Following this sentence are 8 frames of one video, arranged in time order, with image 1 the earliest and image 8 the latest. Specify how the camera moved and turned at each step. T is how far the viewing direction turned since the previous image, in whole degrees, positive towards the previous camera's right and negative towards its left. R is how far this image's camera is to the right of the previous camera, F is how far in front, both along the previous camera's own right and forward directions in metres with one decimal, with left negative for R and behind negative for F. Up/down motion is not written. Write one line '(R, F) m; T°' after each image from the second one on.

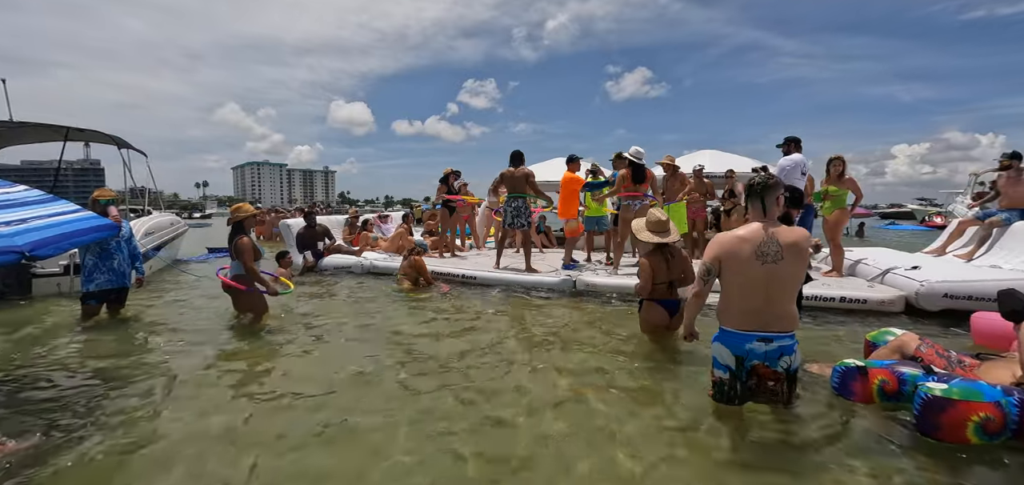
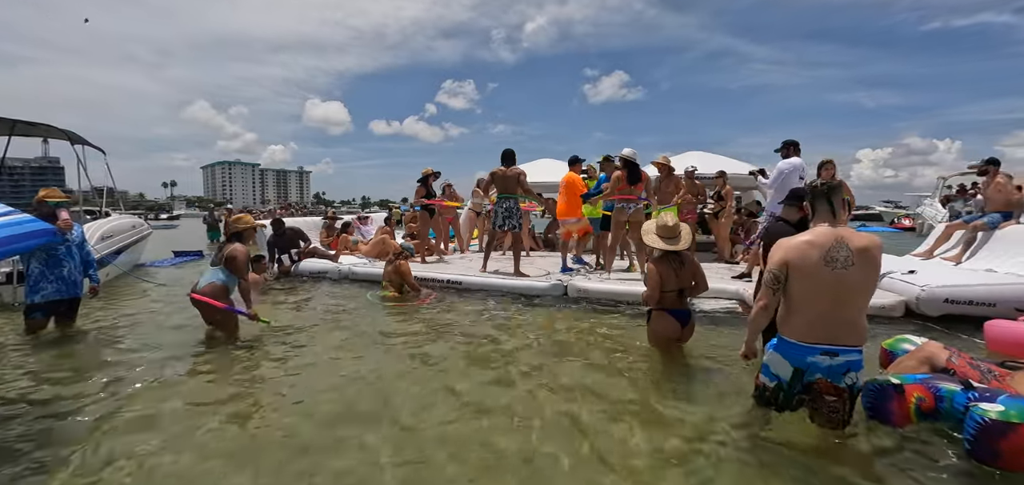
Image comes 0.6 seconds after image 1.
(-0.2, +0.3) m; +3°
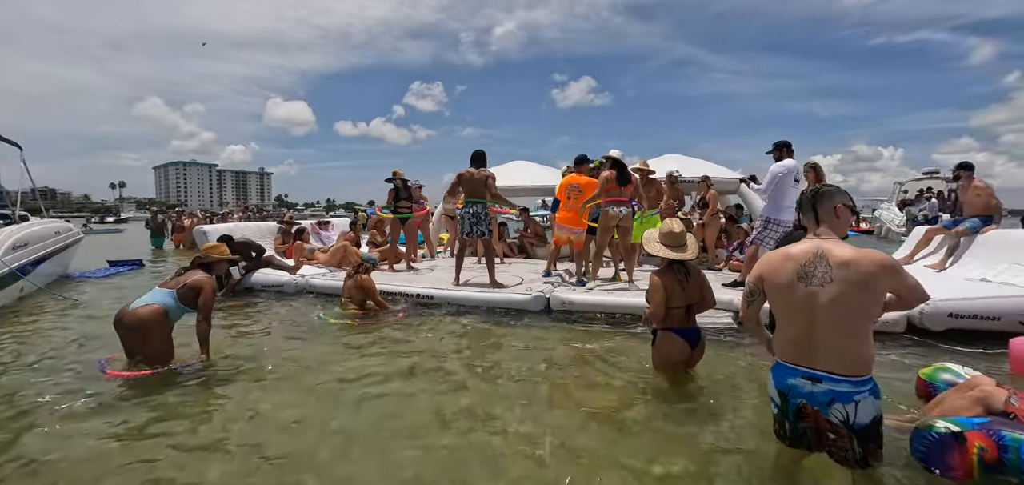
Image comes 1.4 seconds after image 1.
(-0.1, +0.6) m; +4°
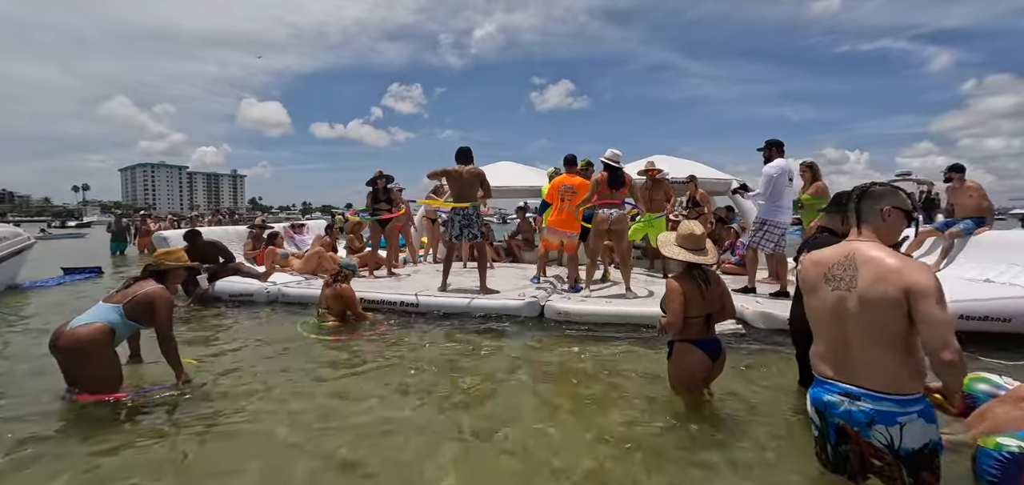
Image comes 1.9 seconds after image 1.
(-0.1, +0.4) m; +2°
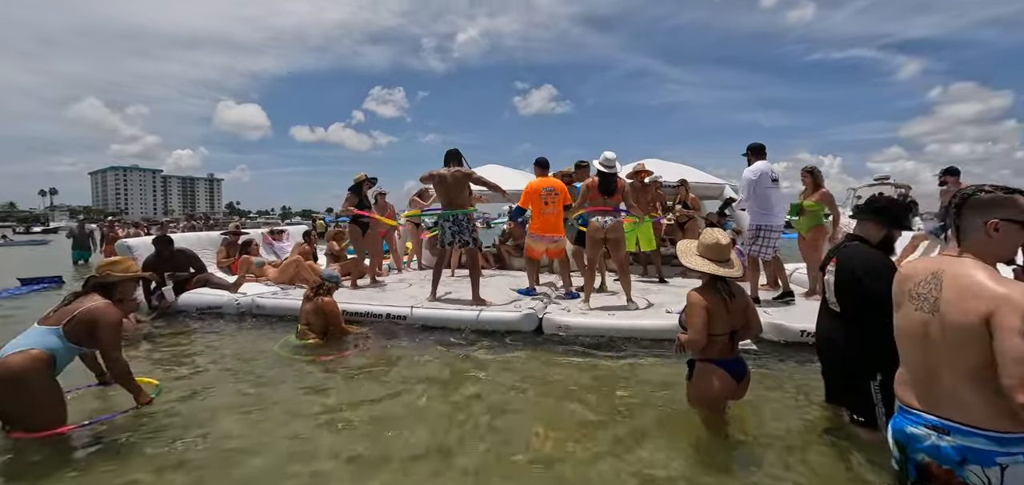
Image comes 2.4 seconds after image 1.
(-0.1, +0.4) m; +2°
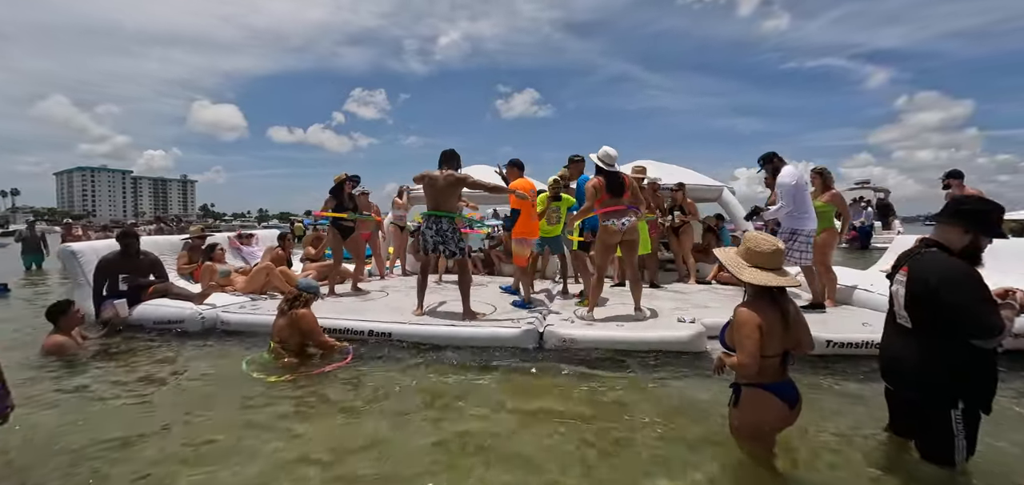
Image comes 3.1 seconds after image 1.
(-0.2, +0.5) m; +2°
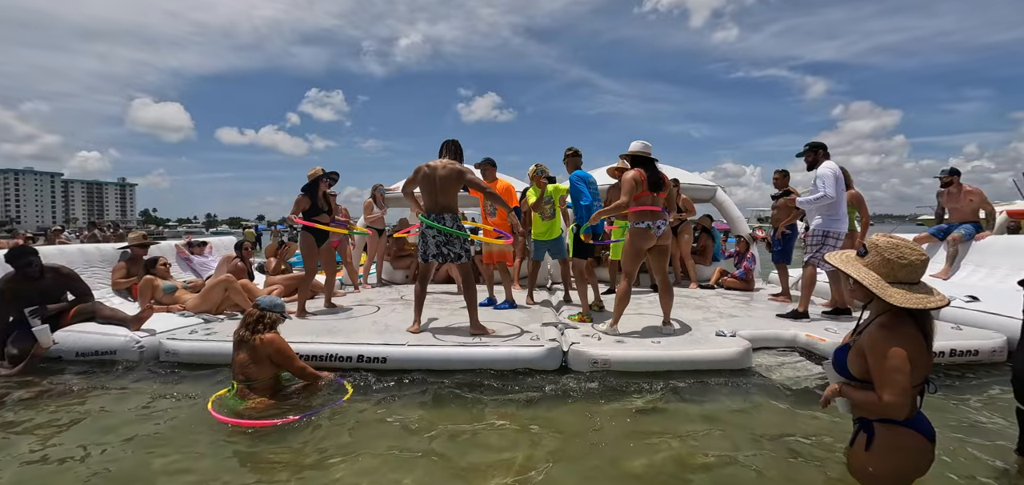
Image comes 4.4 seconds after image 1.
(-0.5, +0.7) m; +5°
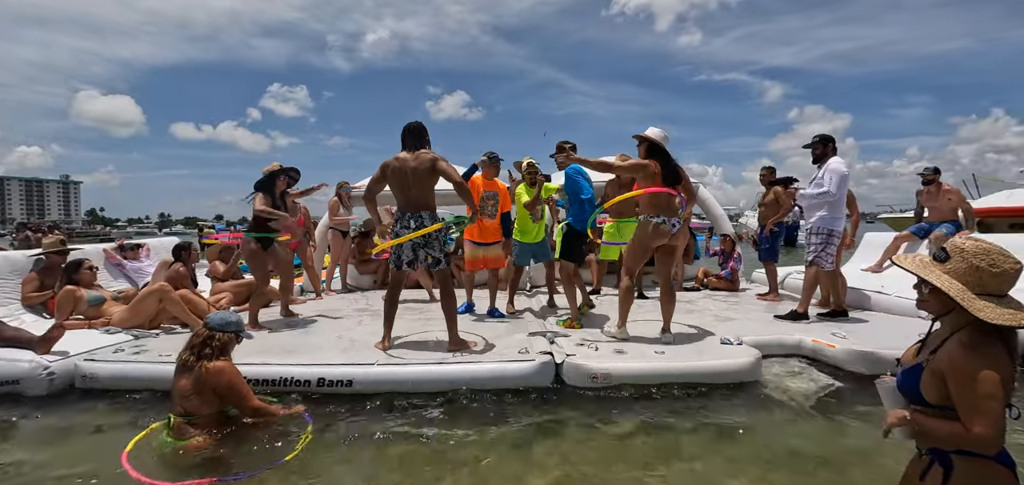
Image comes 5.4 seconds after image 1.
(-0.1, +0.5) m; +4°
